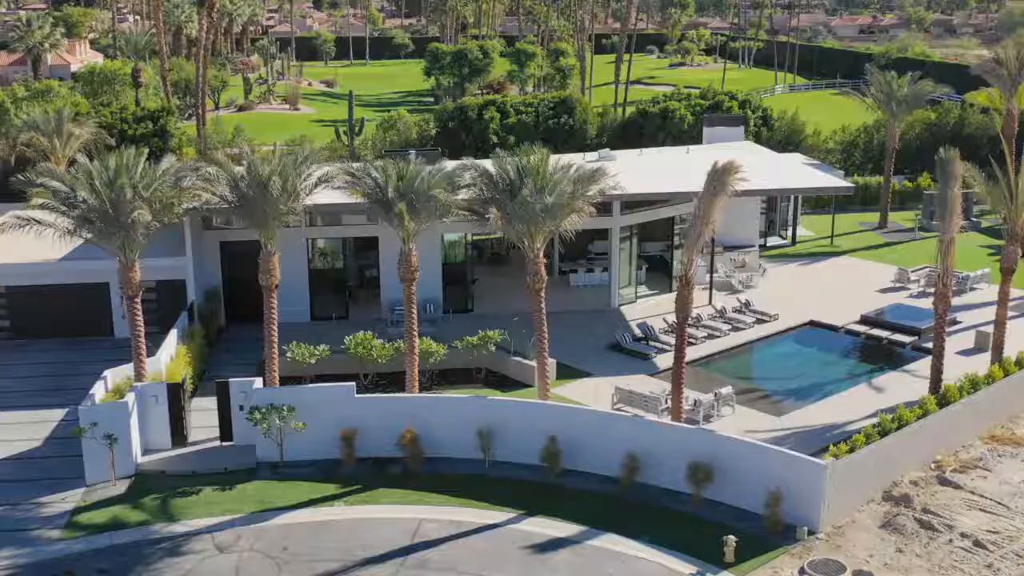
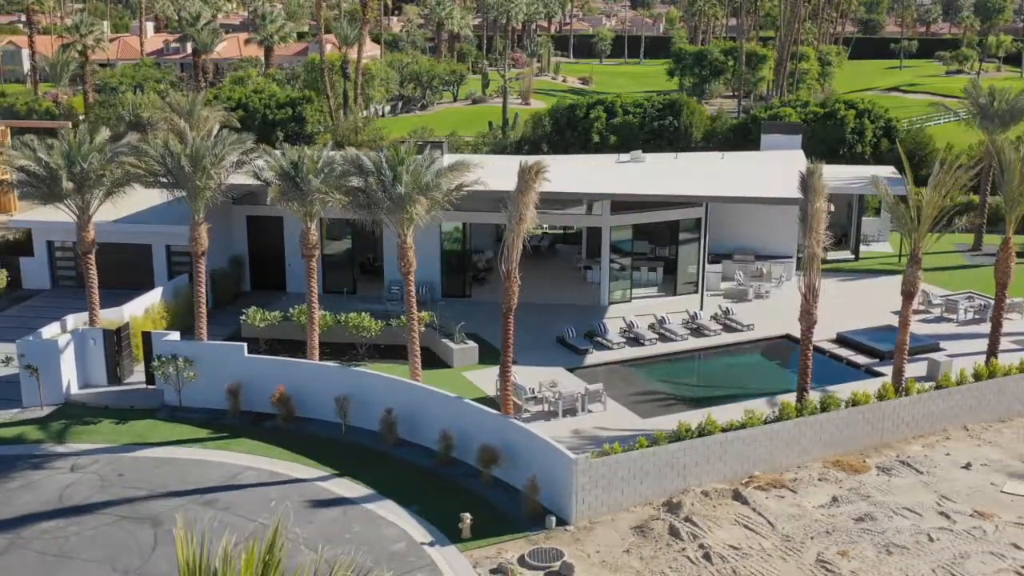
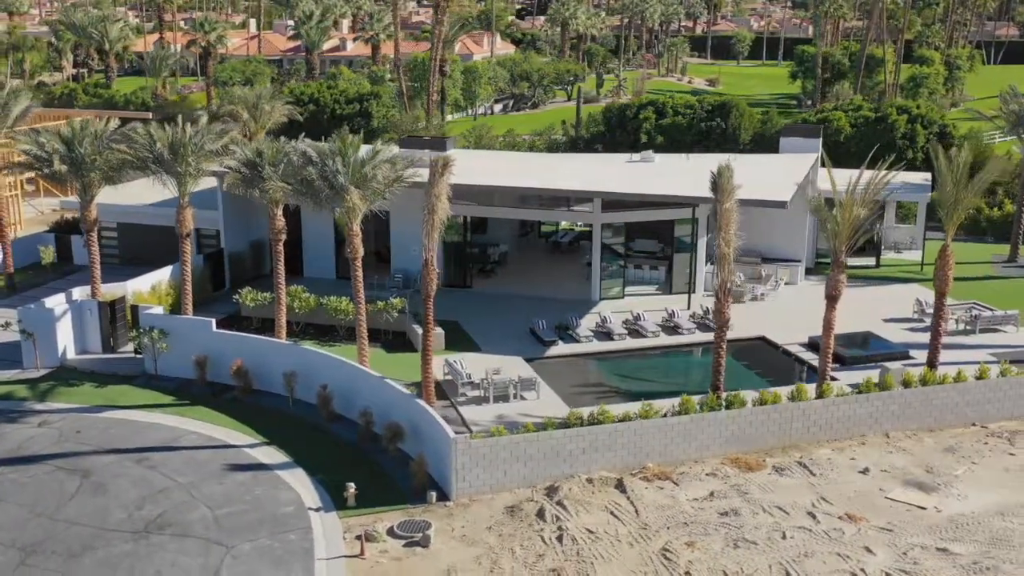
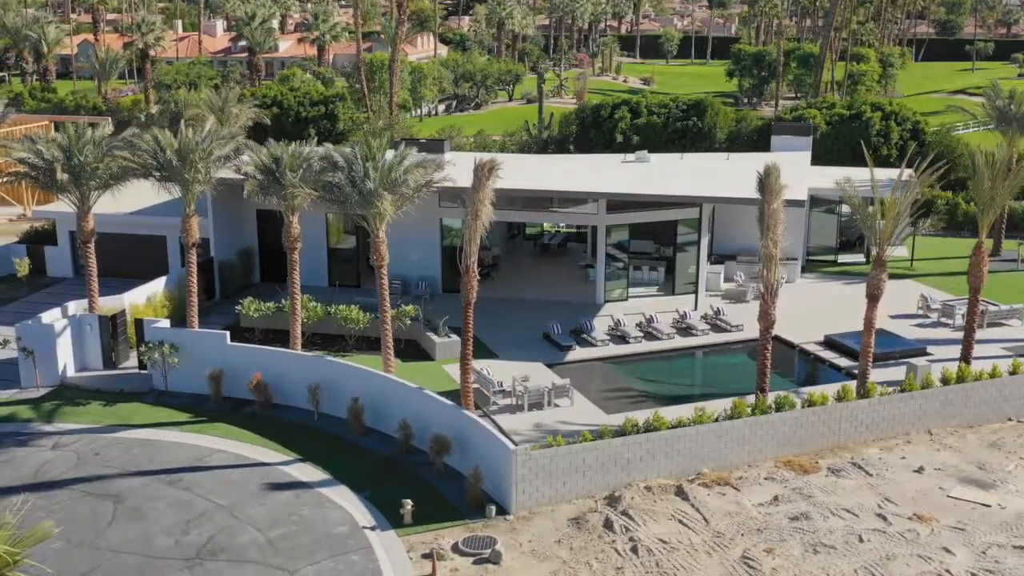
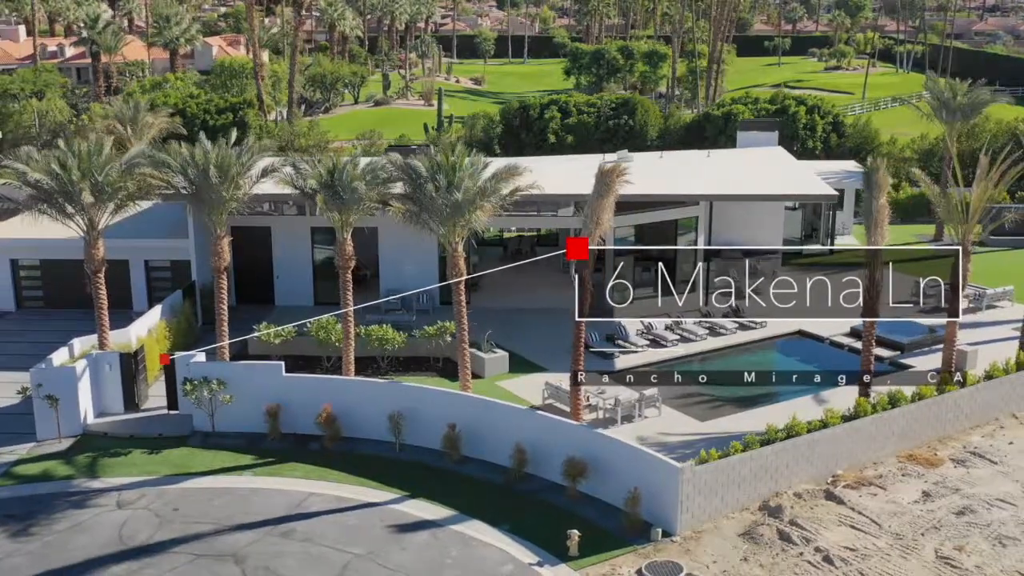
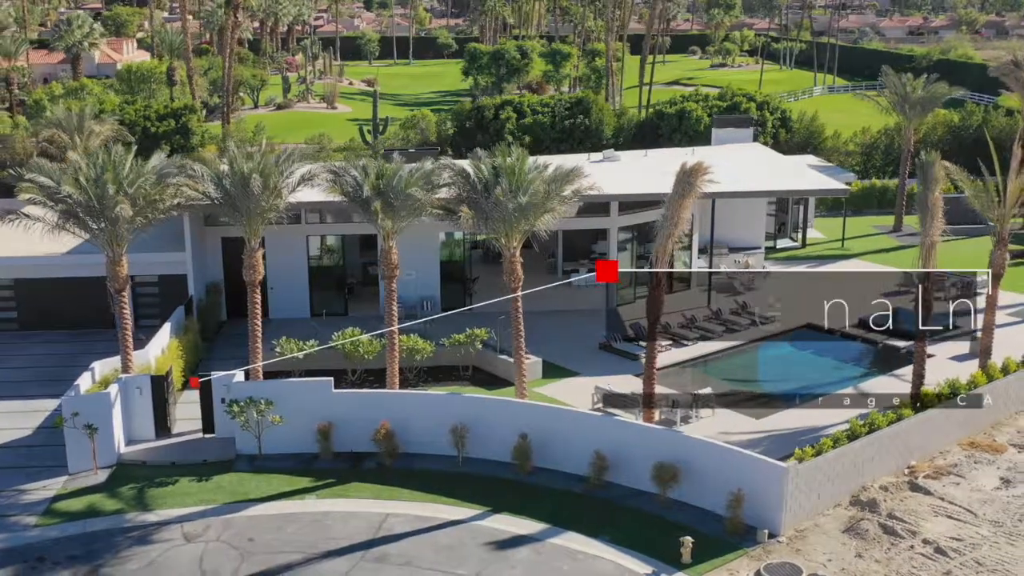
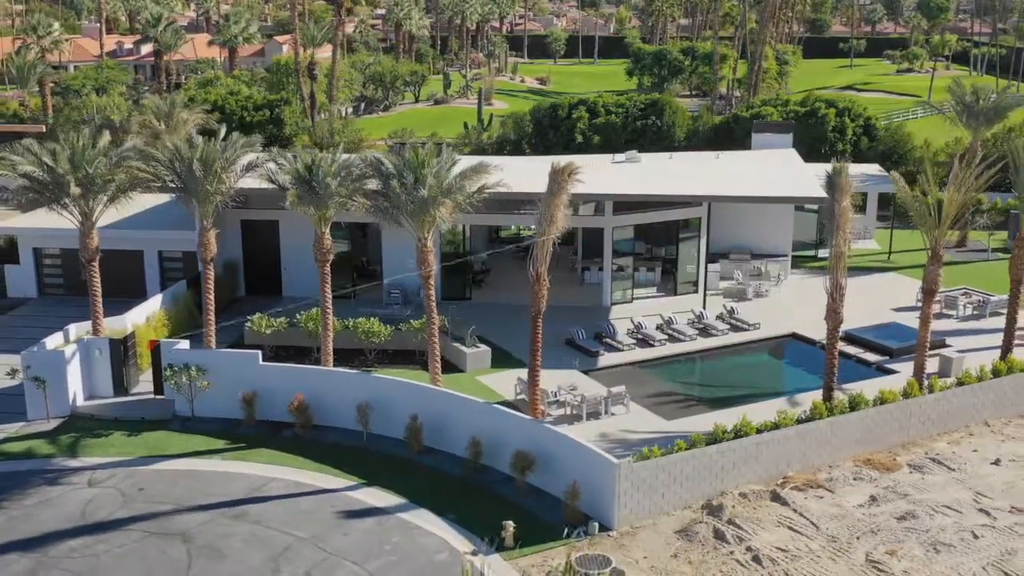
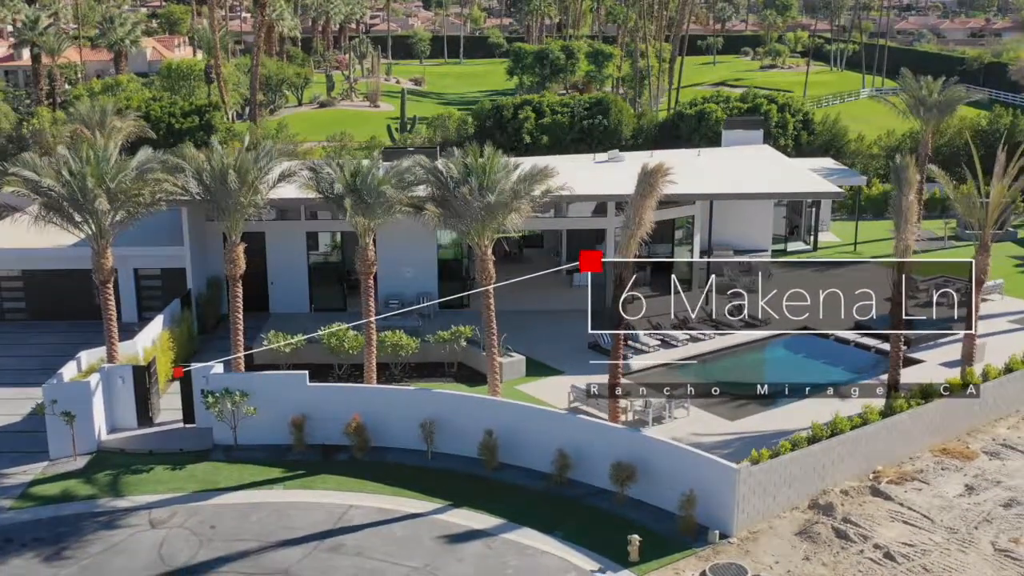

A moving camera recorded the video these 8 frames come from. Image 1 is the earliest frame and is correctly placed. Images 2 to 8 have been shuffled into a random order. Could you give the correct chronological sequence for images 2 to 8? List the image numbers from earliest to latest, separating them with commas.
6, 8, 5, 7, 2, 4, 3
